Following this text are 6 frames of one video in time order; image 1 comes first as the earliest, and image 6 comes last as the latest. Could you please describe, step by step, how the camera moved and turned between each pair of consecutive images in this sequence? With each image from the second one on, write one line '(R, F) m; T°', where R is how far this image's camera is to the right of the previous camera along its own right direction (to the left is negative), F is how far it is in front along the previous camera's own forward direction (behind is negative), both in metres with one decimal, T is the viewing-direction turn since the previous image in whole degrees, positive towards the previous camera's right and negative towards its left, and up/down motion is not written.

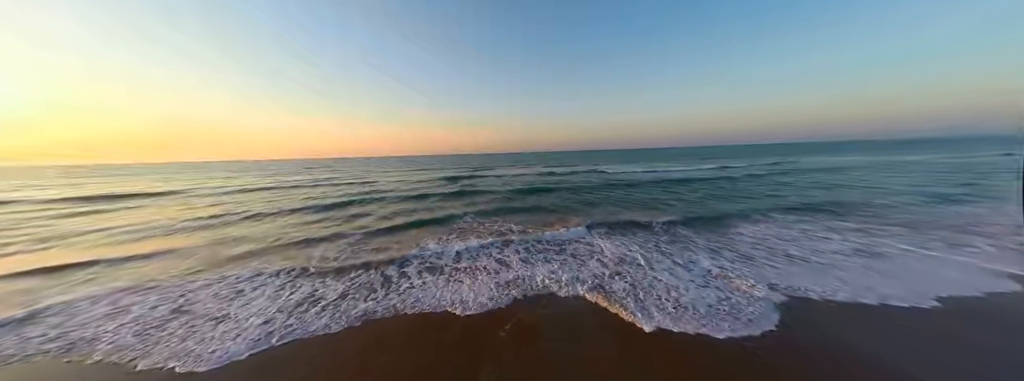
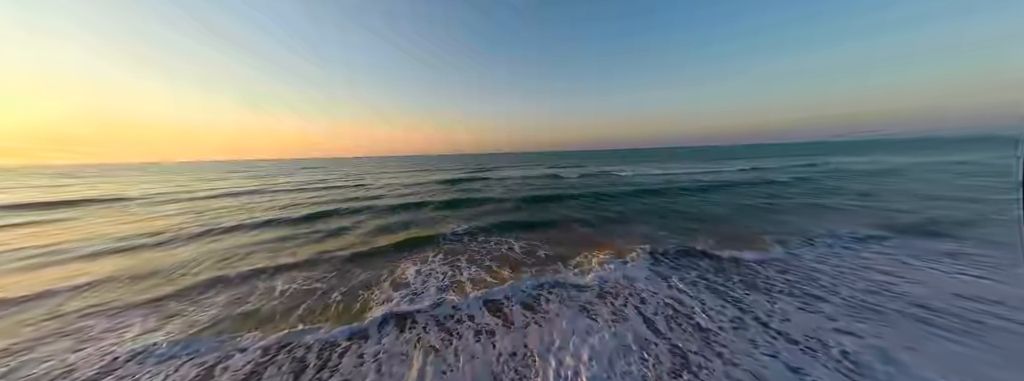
(0.0, +2.3) m; -1°
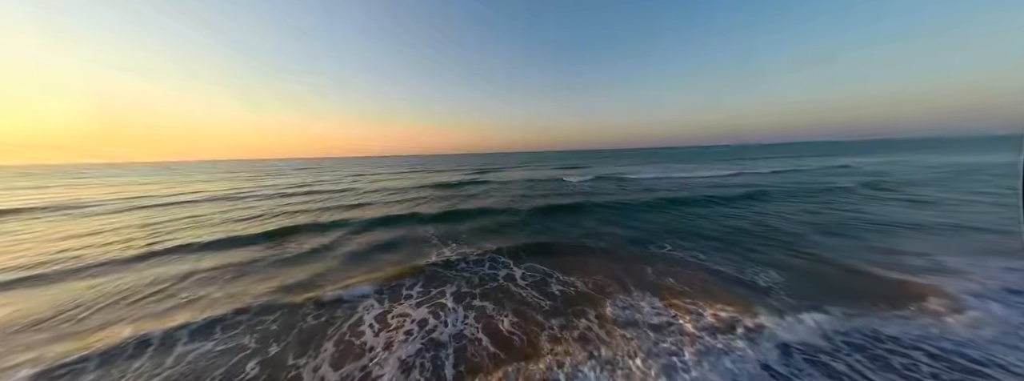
(-0.1, +2.3) m; -1°
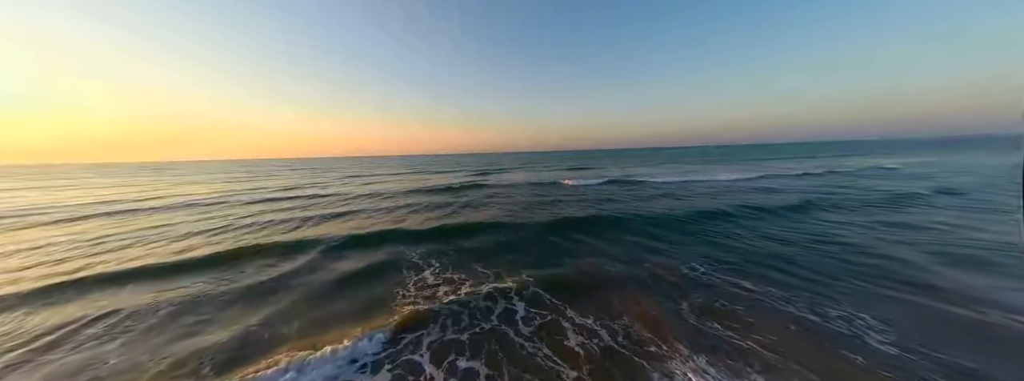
(-0.1, +2.1) m; -1°
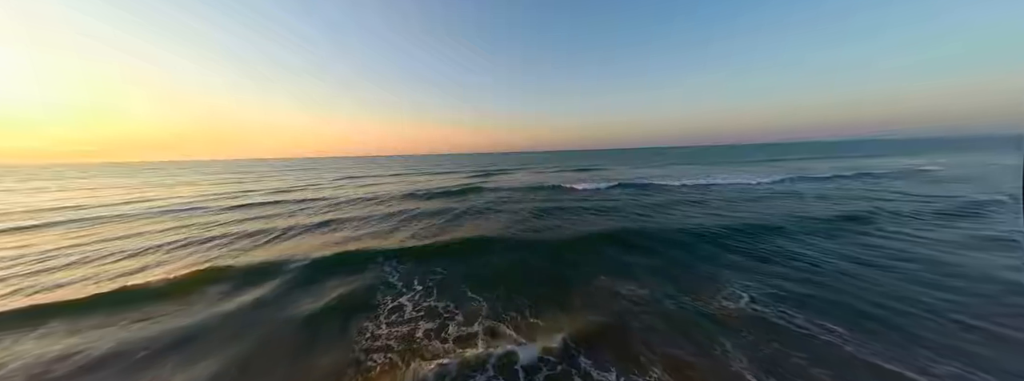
(0.0, +1.6) m; -1°
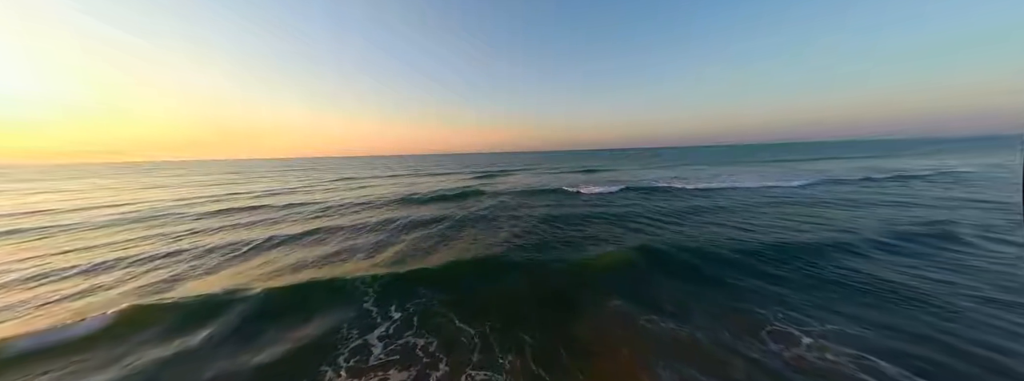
(-0.1, +1.5) m; 0°
